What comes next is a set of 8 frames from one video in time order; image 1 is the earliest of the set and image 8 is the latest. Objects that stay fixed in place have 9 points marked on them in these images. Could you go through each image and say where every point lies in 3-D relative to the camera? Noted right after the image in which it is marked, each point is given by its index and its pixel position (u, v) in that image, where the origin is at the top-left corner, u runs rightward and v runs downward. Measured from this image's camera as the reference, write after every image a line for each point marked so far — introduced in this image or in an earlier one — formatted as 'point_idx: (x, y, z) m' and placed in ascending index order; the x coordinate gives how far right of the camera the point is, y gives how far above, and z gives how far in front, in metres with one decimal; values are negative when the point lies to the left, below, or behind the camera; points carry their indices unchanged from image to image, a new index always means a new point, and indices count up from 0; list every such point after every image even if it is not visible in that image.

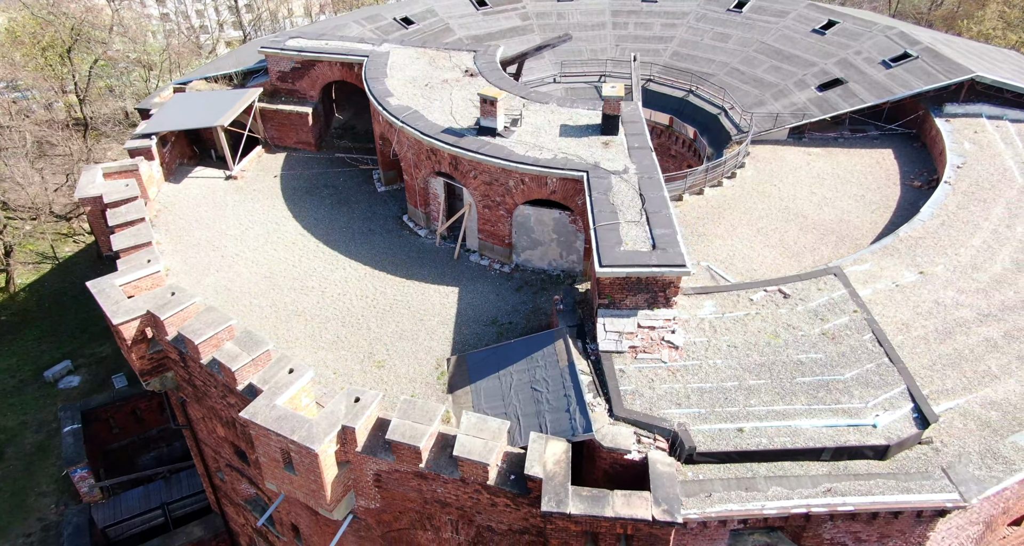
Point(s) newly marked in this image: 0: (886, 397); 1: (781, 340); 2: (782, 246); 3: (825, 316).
0: (+7.0, -2.4, +12.4) m
1: (+5.5, -1.4, +13.5) m
2: (+7.9, +0.8, +18.9) m
3: (+6.7, -0.9, +14.0) m
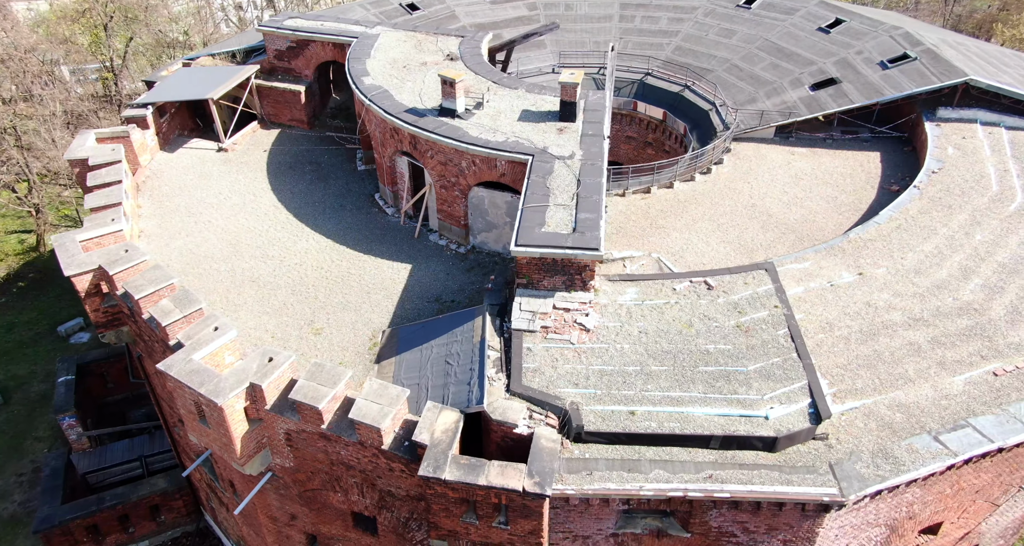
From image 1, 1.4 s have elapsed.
0: (+5.1, -2.2, +12.4) m
1: (+3.7, -1.2, +13.5) m
2: (+6.5, +0.9, +18.8) m
3: (+4.9, -0.8, +13.9) m
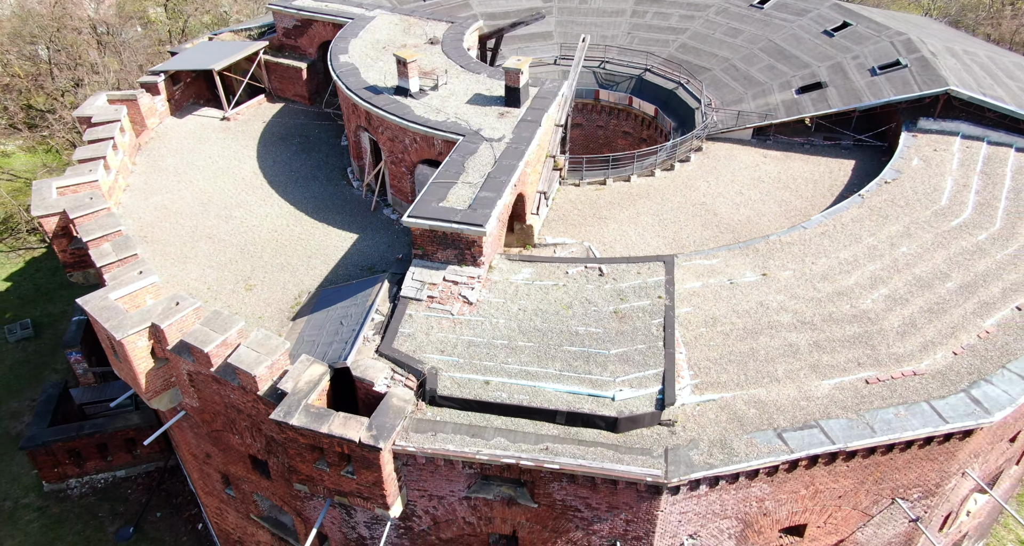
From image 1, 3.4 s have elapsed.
0: (+2.4, -2.0, +12.7) m
1: (+1.2, -0.8, +13.9) m
2: (+4.6, +1.0, +18.9) m
3: (+2.5, -0.5, +14.2) m
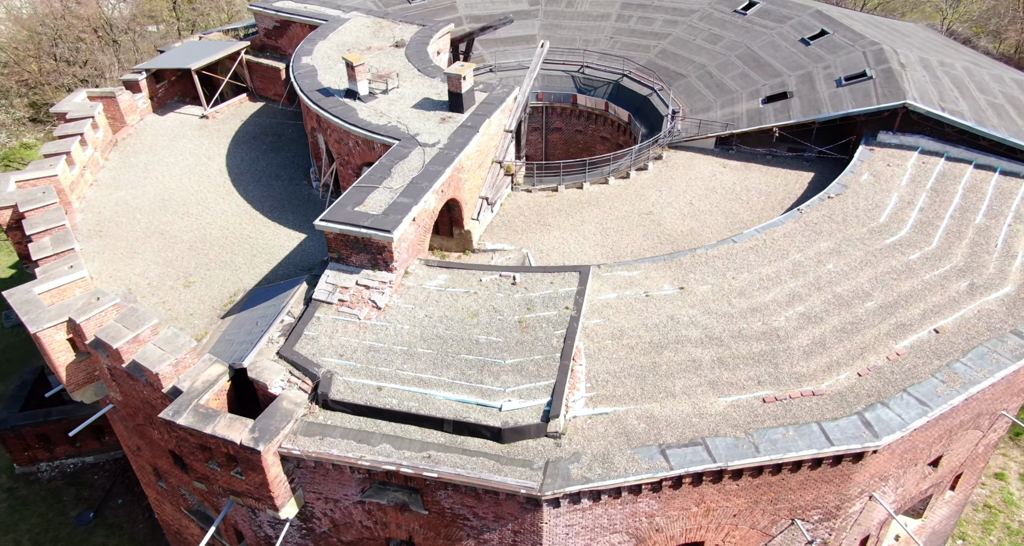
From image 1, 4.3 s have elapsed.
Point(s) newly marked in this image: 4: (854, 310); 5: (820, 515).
0: (+0.3, -2.2, +12.7) m
1: (-0.8, -1.0, +14.0) m
2: (+2.8, +0.8, +18.8) m
3: (+0.5, -0.7, +14.2) m
4: (+7.6, -0.8, +14.5) m
5: (+6.3, -5.0, +13.4) m
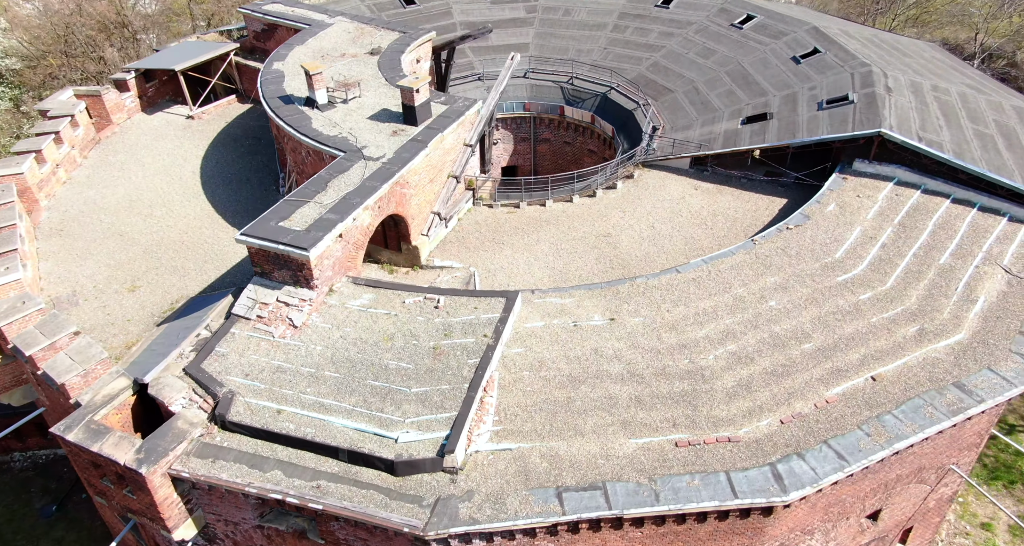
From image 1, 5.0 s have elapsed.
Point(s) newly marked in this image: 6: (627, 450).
0: (-1.6, -2.7, +12.2) m
1: (-2.5, -1.5, +13.6) m
2: (+1.4, +0.1, +18.2) m
3: (-1.3, -1.2, +13.8) m
4: (+5.8, -1.7, +13.8) m
5: (+4.4, -5.7, +12.8) m
6: (+2.2, -3.3, +12.2) m
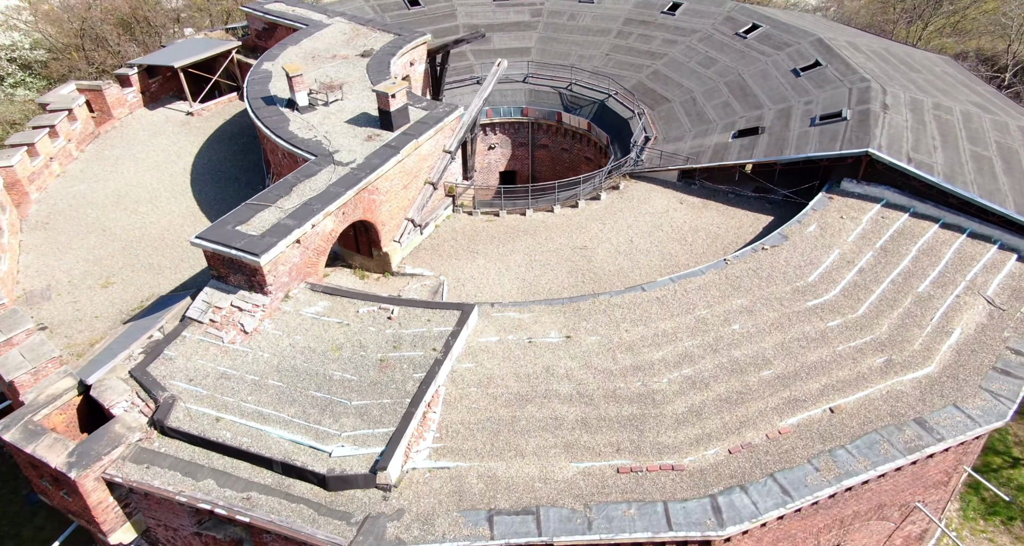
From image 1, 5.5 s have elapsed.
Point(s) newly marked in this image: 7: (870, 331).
0: (-2.7, -2.9, +12.1) m
1: (-3.6, -1.7, +13.5) m
2: (+0.5, -0.2, +18.0) m
3: (-2.3, -1.5, +13.6) m
4: (+4.8, -2.2, +13.4) m
5: (+3.1, -6.2, +12.4) m
6: (+1.0, -3.7, +11.9) m
7: (+7.8, -1.3, +14.4) m
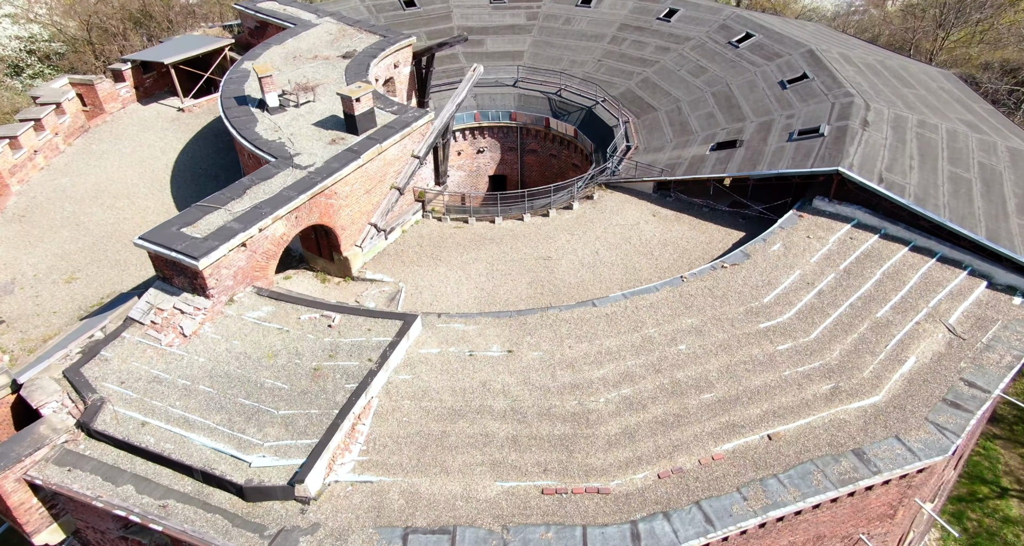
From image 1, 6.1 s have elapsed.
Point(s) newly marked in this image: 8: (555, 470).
0: (-4.1, -3.1, +12.0) m
1: (-4.9, -1.8, +13.4) m
2: (-0.6, -0.5, +17.8) m
3: (-3.6, -1.7, +13.5) m
4: (+3.5, -2.6, +13.1) m
5: (+1.6, -6.5, +12.1) m
6: (-0.4, -4.0, +11.7) m
7: (+6.6, -1.8, +14.0) m
8: (+0.8, -3.6, +12.0) m
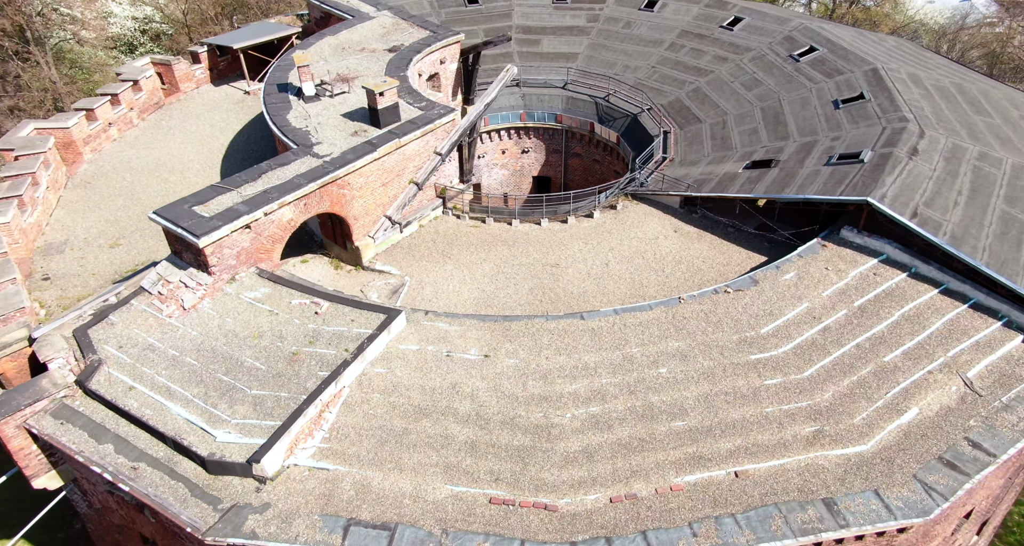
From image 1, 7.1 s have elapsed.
0: (-4.9, -2.8, +12.4) m
1: (-5.4, -1.4, +13.9) m
2: (-0.6, -0.5, +17.8) m
3: (-4.1, -1.4, +13.9) m
4: (+2.7, -3.0, +12.7) m
5: (+0.5, -6.7, +11.9) m
6: (-1.4, -4.0, +11.8) m
7: (+6.0, -2.5, +13.2) m
8: (-0.1, -3.8, +11.9) m
